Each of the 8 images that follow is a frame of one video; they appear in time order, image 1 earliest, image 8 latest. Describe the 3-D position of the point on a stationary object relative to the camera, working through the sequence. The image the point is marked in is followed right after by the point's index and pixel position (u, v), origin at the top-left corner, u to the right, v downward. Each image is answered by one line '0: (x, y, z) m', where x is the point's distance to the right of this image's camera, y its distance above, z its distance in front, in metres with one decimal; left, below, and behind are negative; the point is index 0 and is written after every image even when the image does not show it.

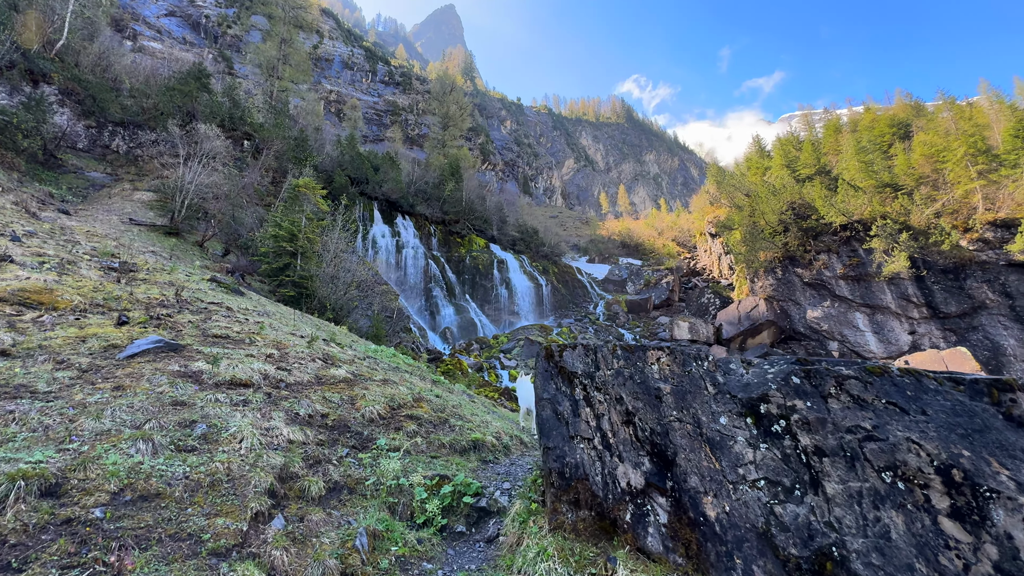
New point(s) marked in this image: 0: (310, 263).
0: (-6.2, +0.8, +13.8) m
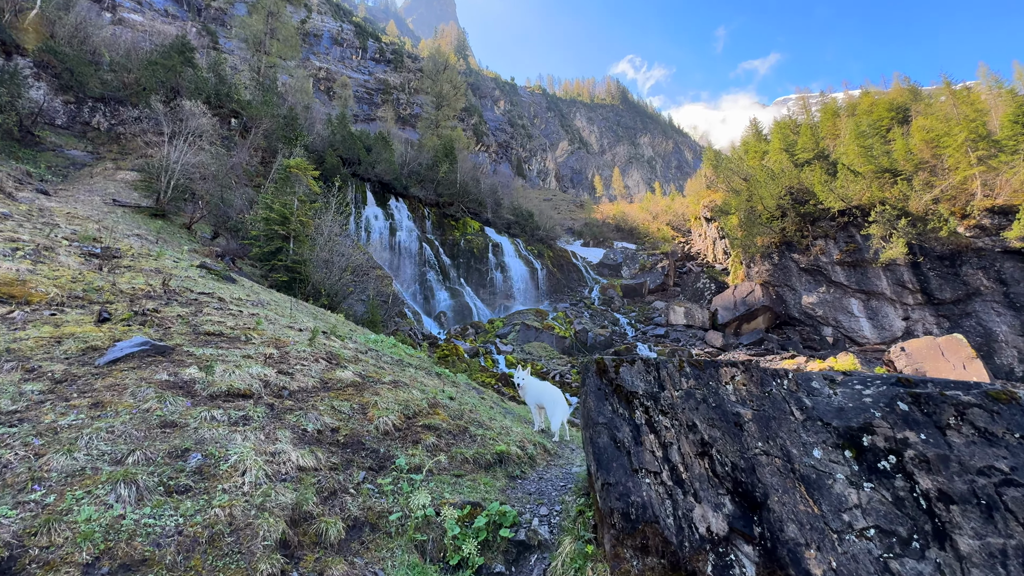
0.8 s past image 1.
0: (-6.2, +1.2, +13.4) m
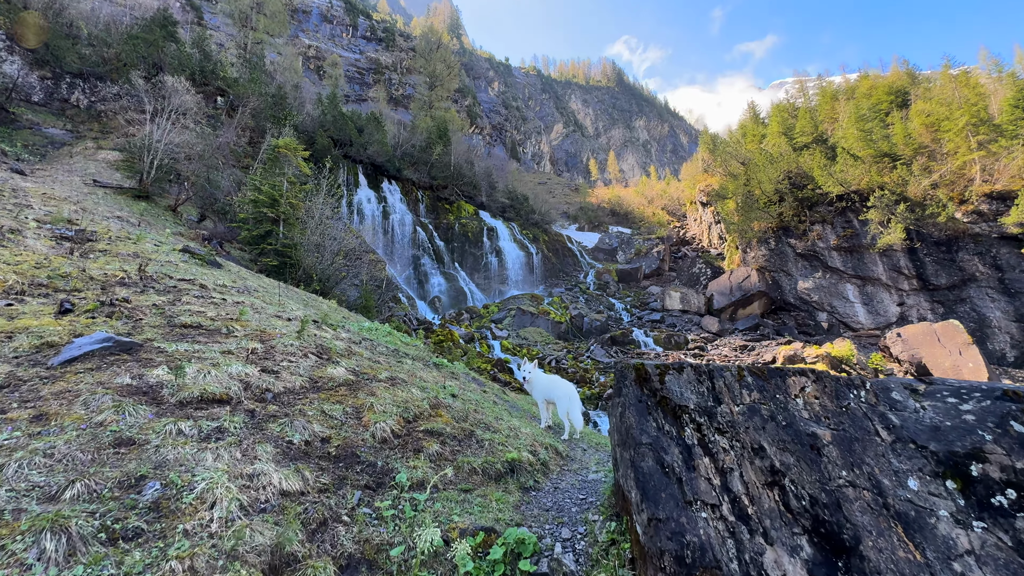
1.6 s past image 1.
0: (-6.3, +1.7, +13.0) m
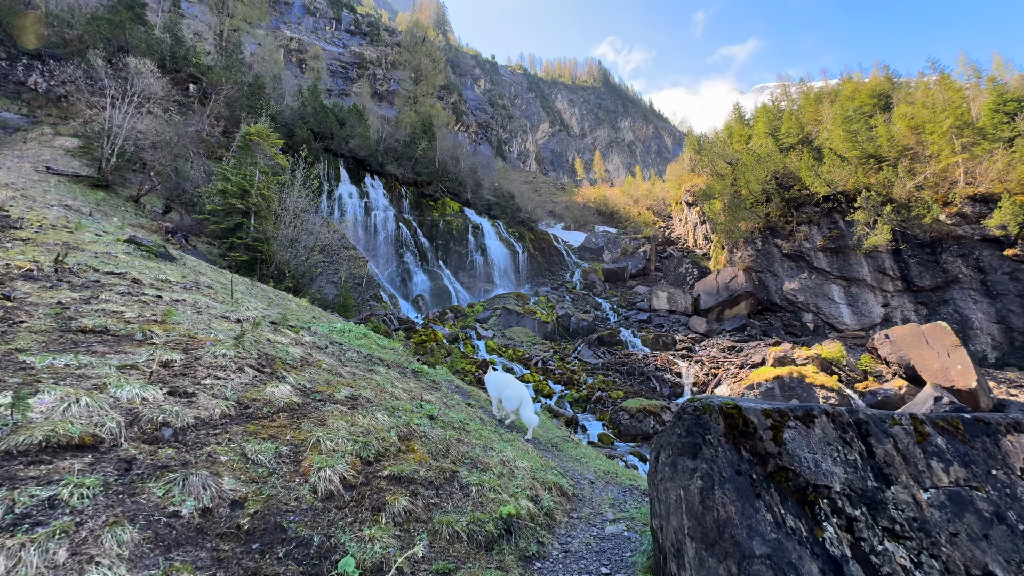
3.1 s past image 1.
0: (-6.6, +1.7, +12.2) m
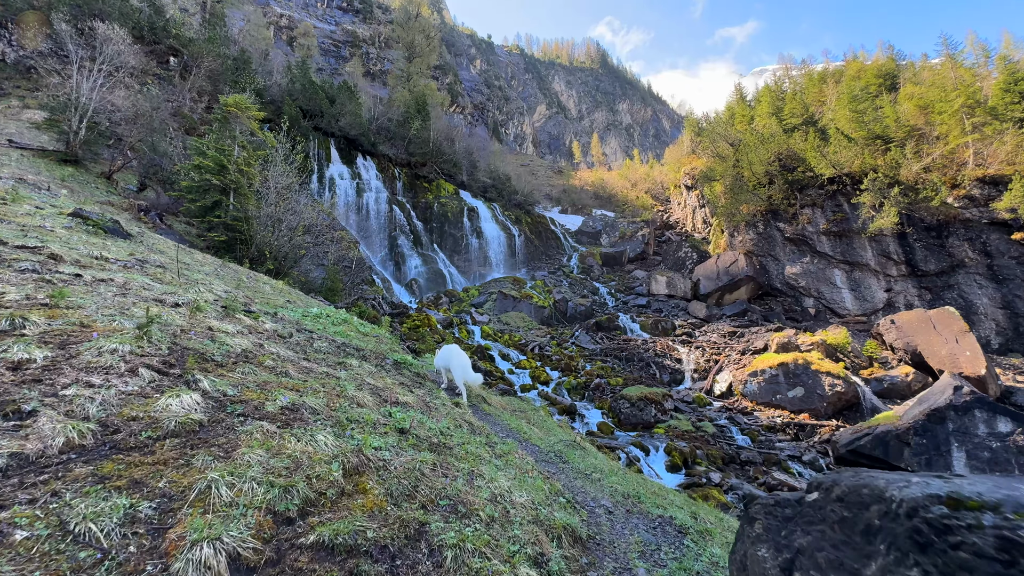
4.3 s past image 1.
0: (-6.7, +2.2, +11.4) m
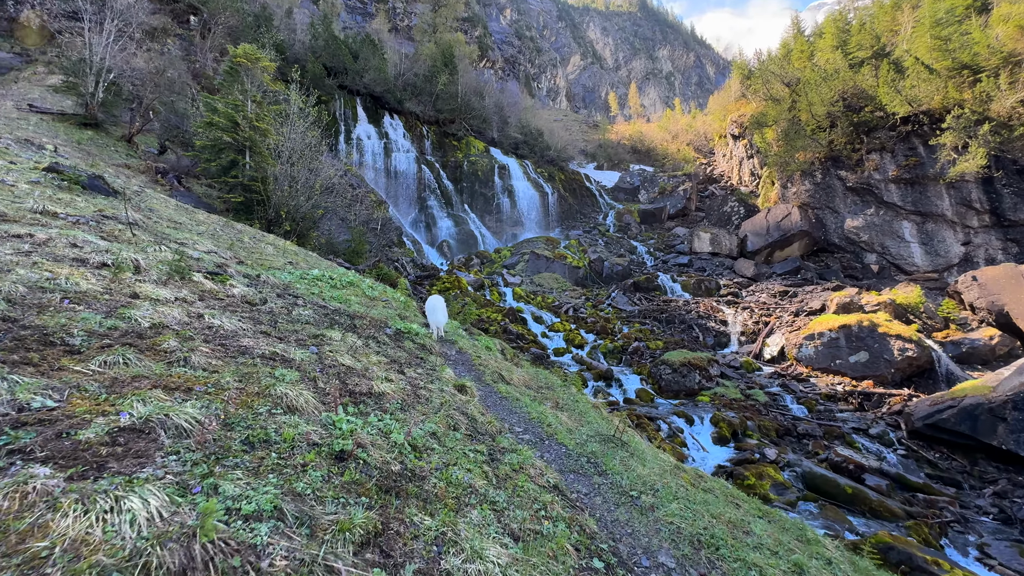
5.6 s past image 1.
0: (-6.0, +3.1, +10.9) m
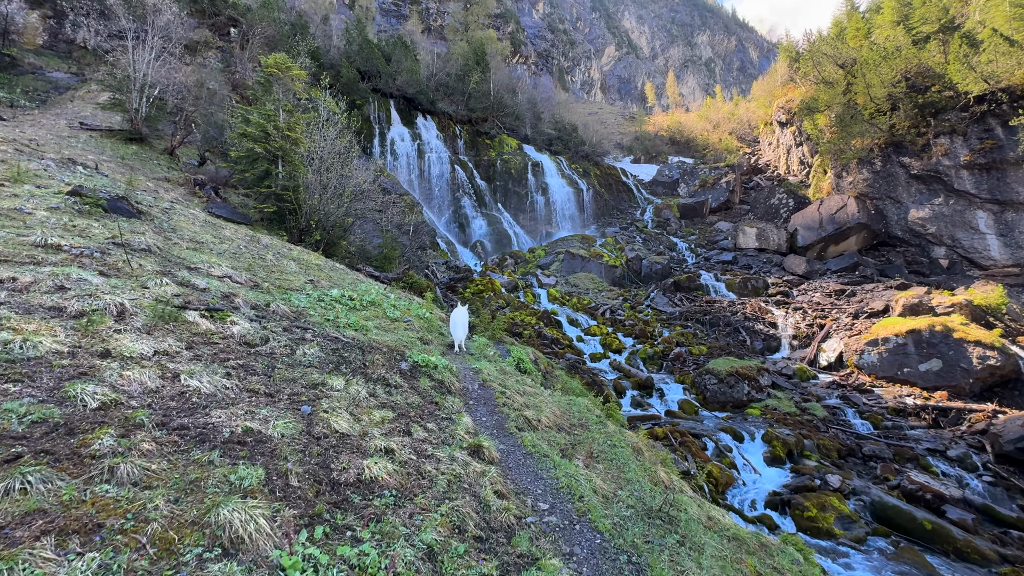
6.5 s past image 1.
0: (-5.3, +2.9, +10.9) m
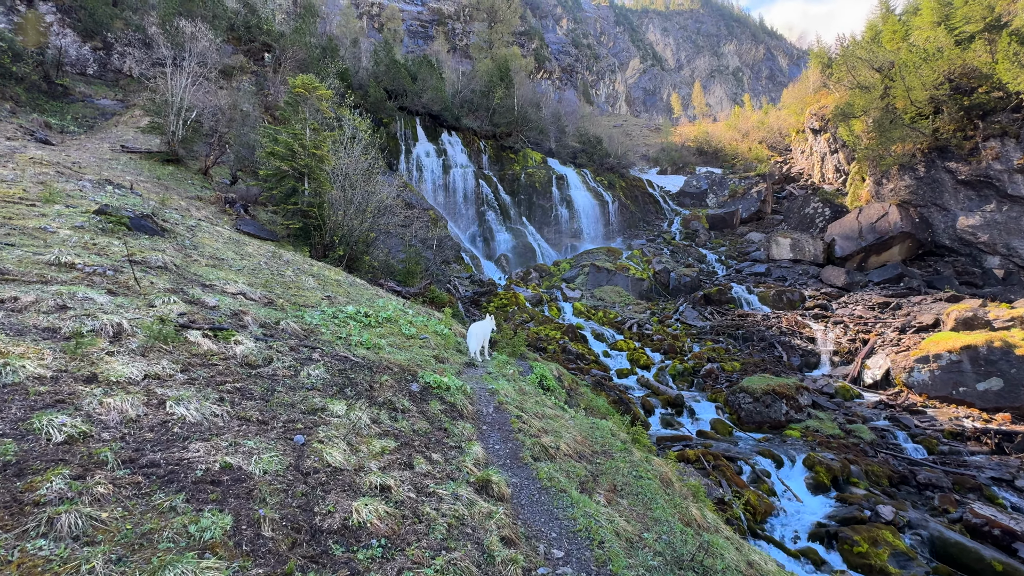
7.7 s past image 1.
0: (-4.7, +2.5, +11.1) m
